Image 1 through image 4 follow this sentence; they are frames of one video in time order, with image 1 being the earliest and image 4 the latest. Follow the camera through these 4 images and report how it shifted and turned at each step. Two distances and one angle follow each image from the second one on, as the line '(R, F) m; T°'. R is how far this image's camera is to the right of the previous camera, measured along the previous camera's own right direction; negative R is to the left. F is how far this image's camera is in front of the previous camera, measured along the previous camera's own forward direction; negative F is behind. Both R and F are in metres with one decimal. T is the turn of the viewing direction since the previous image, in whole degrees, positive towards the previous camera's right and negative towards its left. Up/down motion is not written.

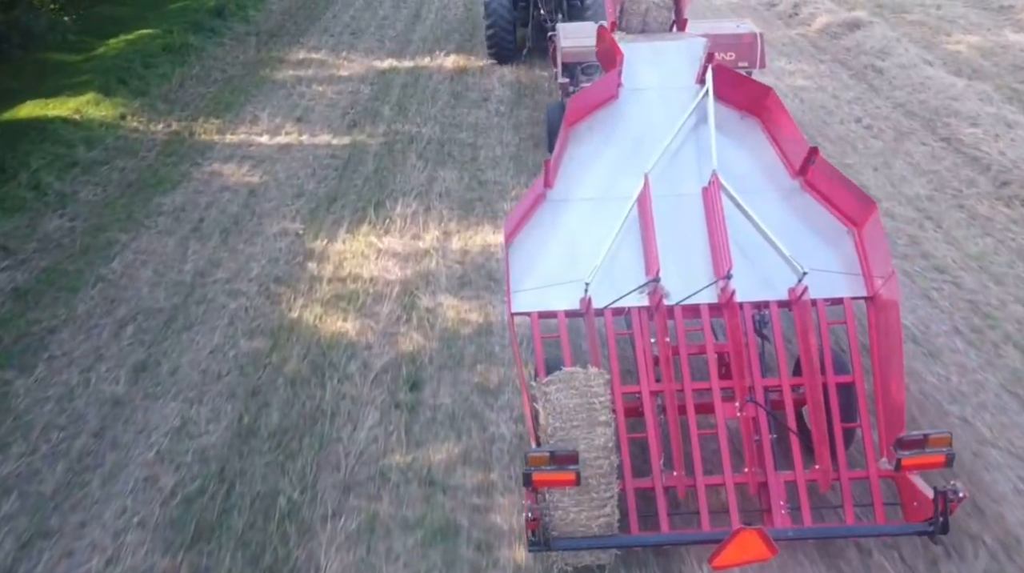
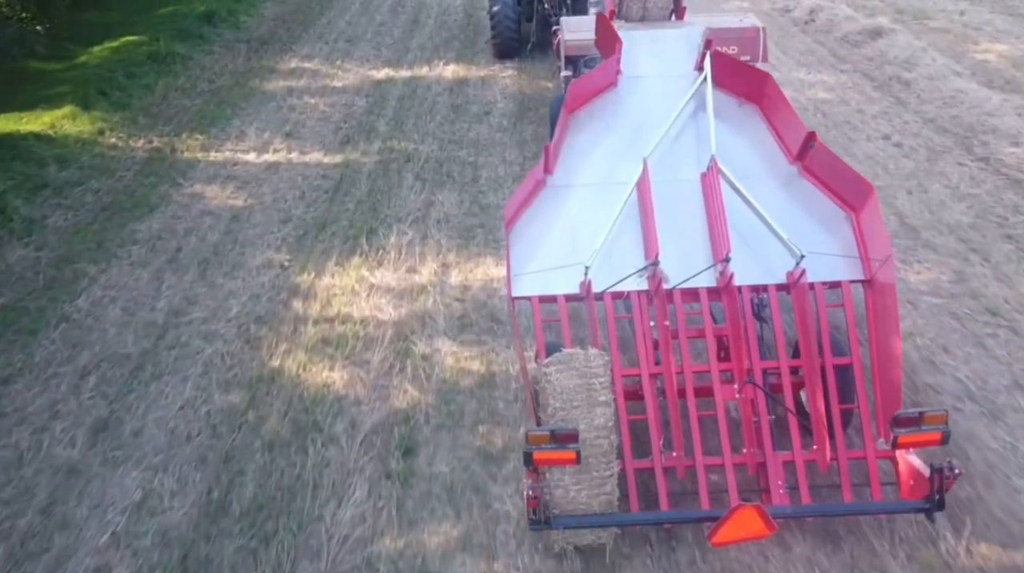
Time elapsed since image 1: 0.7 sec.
(0.0, +0.5) m; 0°
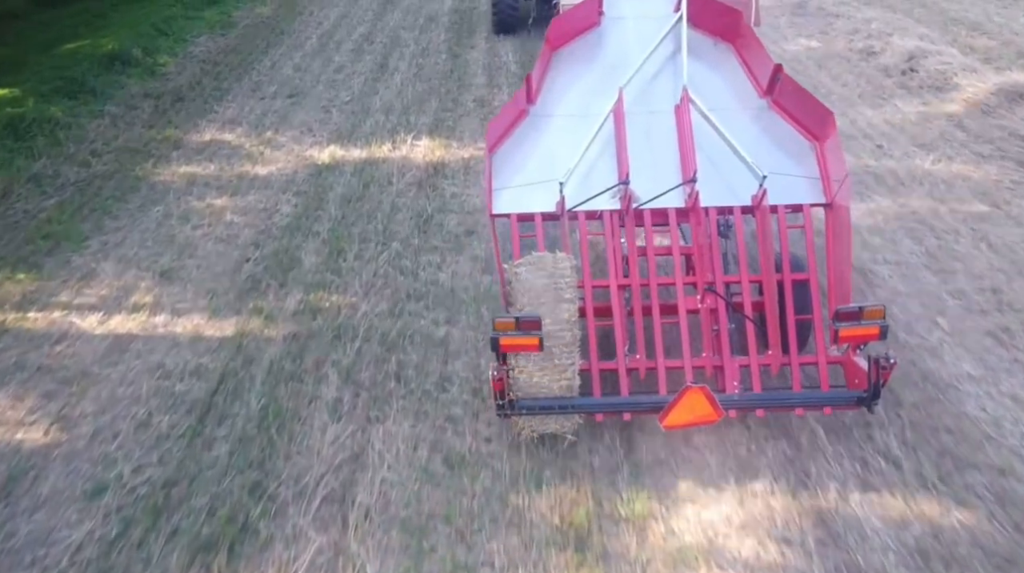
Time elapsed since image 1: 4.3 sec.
(0.0, +2.9) m; 0°
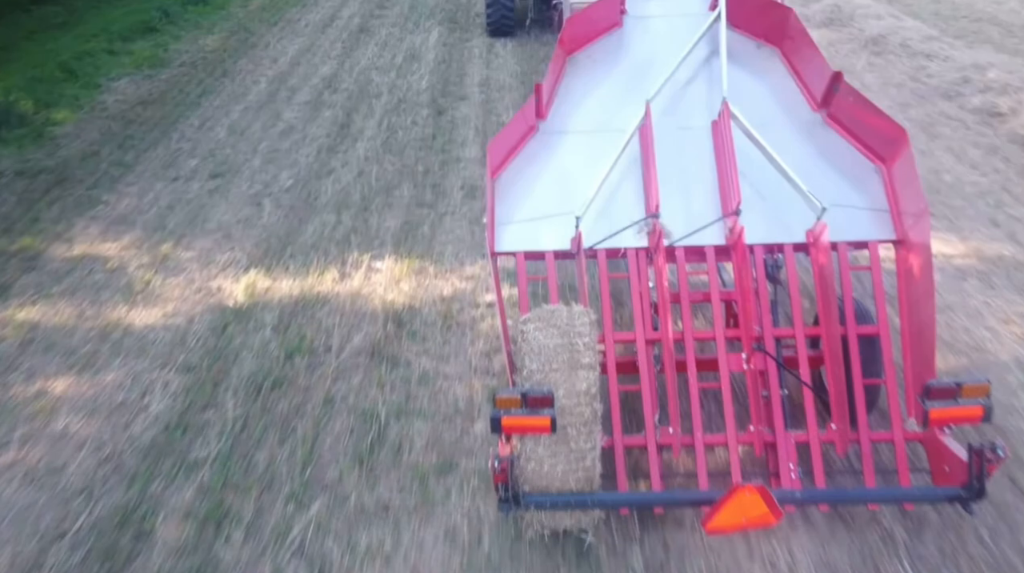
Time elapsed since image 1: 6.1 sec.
(0.0, +2.3) m; 0°
